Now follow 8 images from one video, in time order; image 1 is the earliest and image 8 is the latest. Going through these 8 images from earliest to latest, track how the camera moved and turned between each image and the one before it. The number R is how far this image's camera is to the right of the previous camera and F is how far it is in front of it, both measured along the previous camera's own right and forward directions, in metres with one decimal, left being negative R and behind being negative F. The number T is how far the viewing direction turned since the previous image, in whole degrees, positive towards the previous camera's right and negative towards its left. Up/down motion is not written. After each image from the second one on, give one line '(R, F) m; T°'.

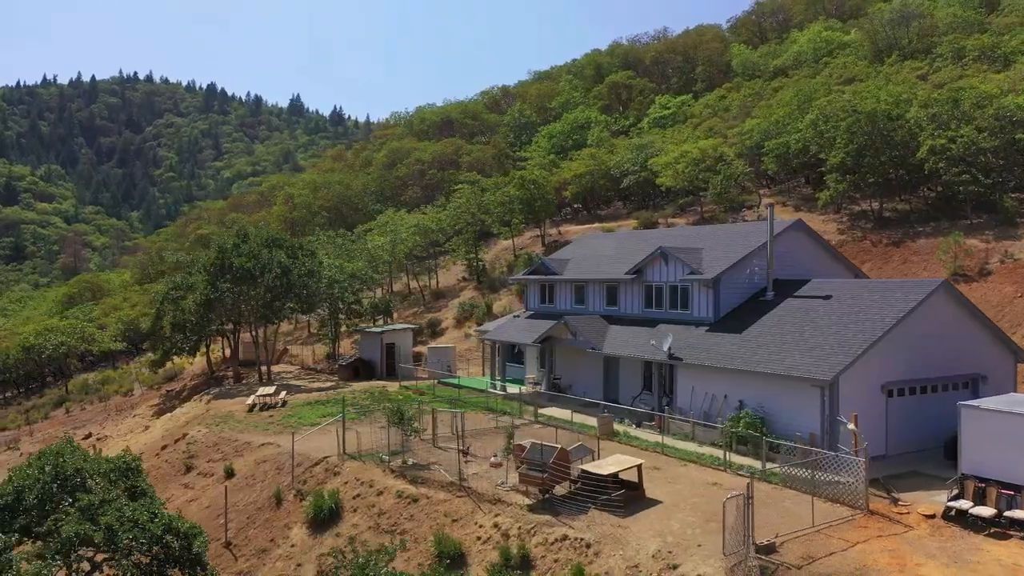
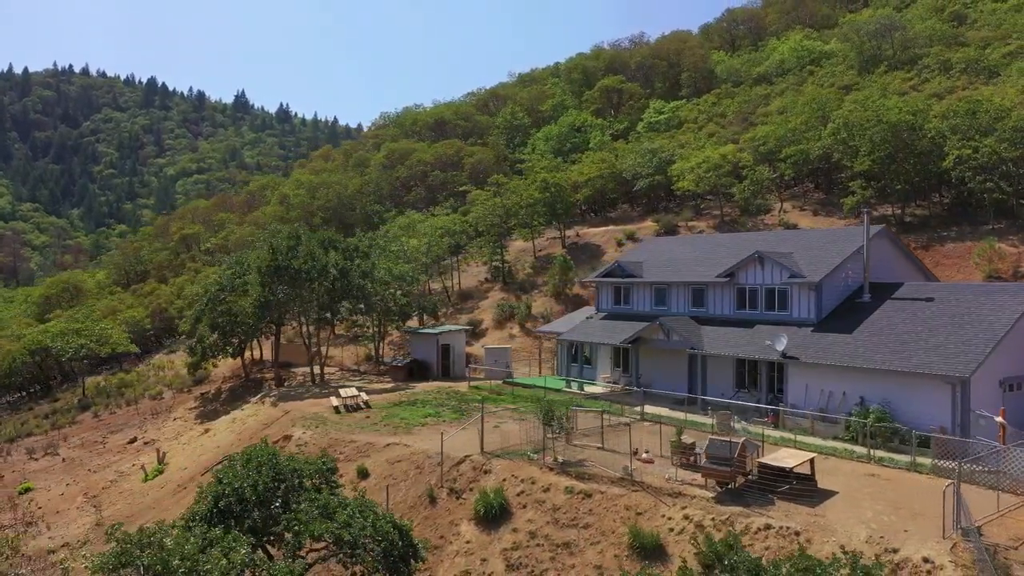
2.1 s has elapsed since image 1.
(-4.6, -0.5) m; +4°
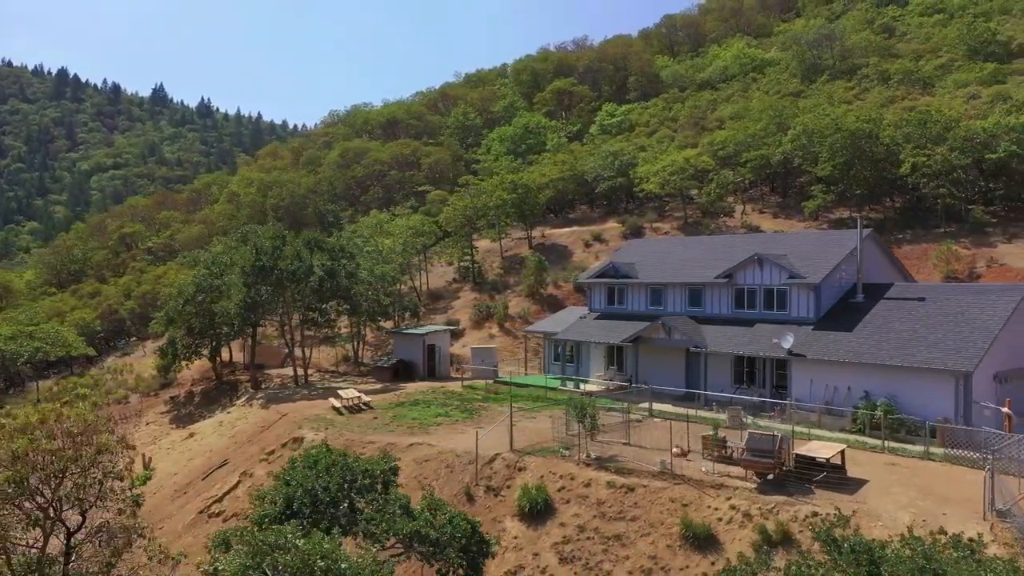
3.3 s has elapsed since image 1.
(-2.5, -0.3) m; +5°
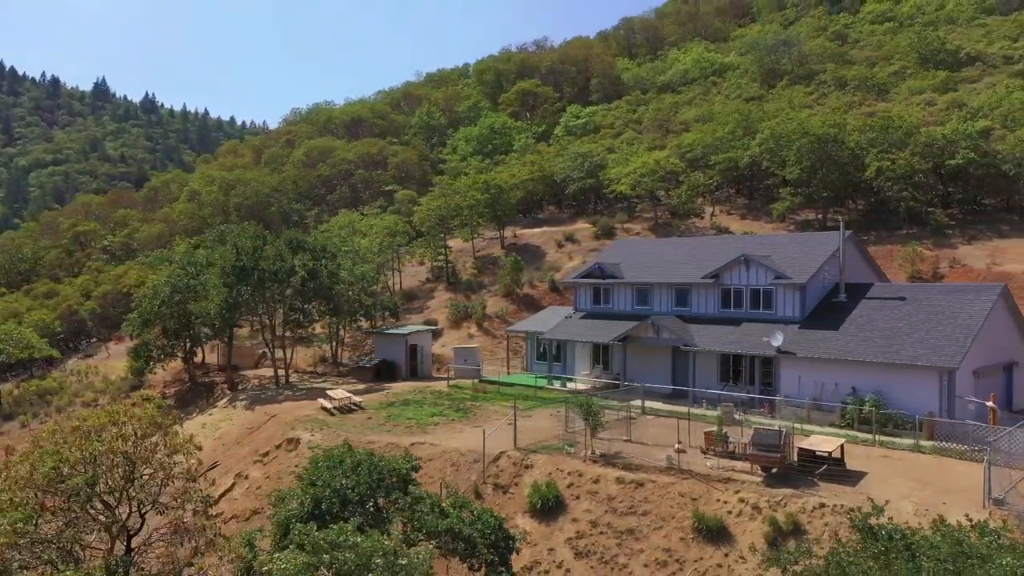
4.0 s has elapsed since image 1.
(-1.3, -0.3) m; +3°
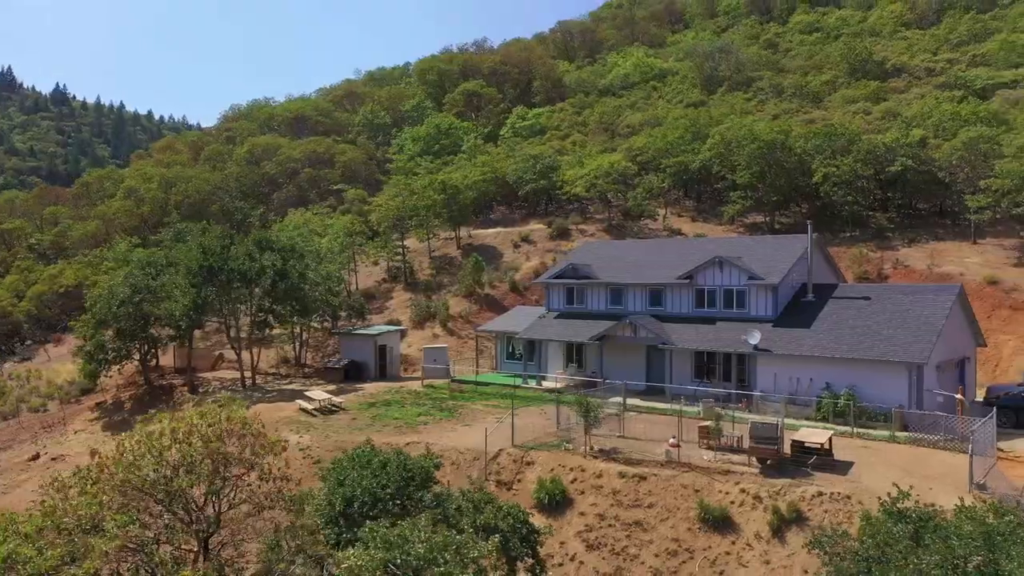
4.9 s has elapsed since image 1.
(-1.8, -0.3) m; +5°
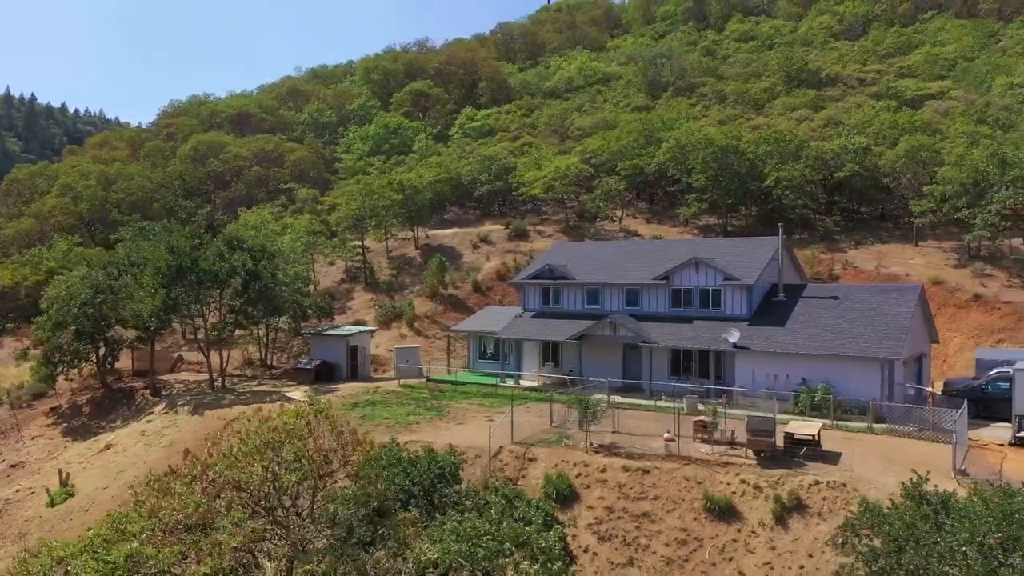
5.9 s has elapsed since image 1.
(-1.8, -0.3) m; +5°
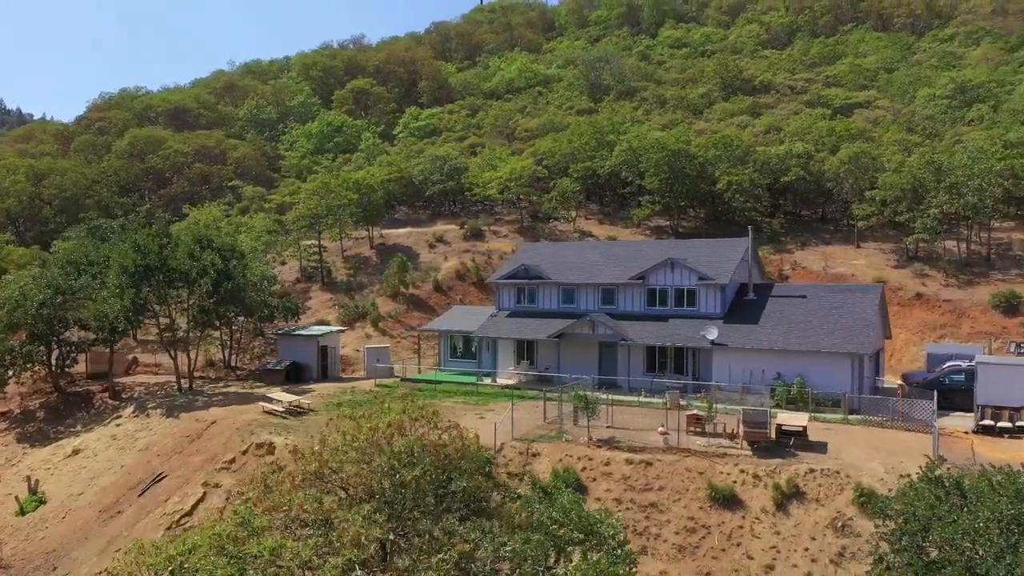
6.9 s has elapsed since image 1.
(-2.1, -0.4) m; +6°
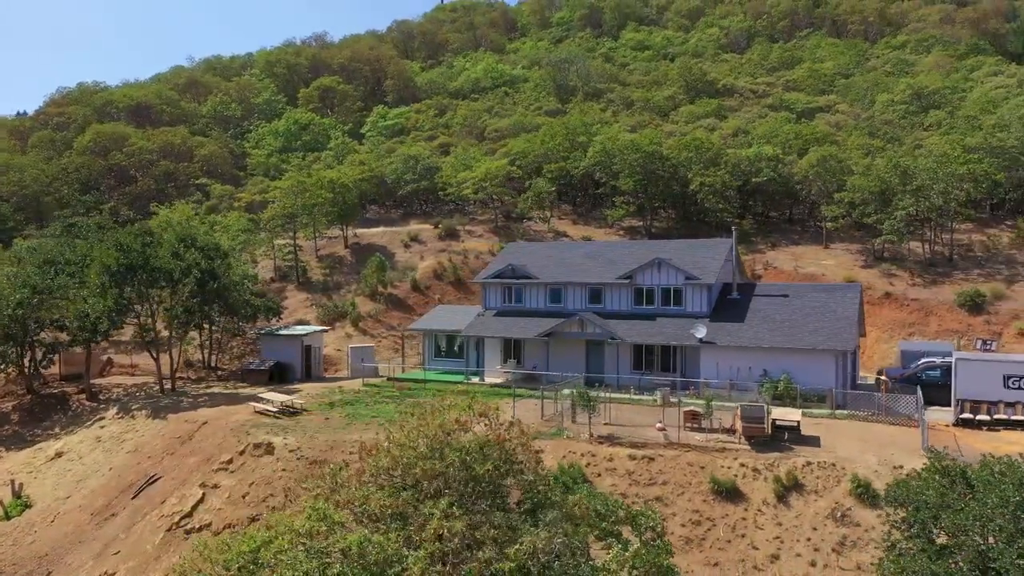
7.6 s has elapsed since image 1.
(-1.3, -0.3) m; +3°
